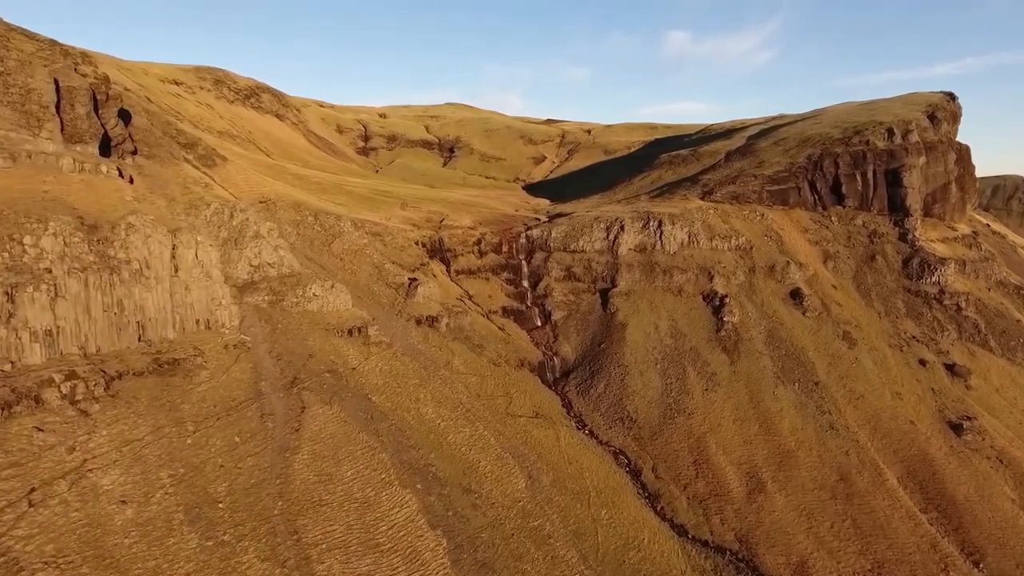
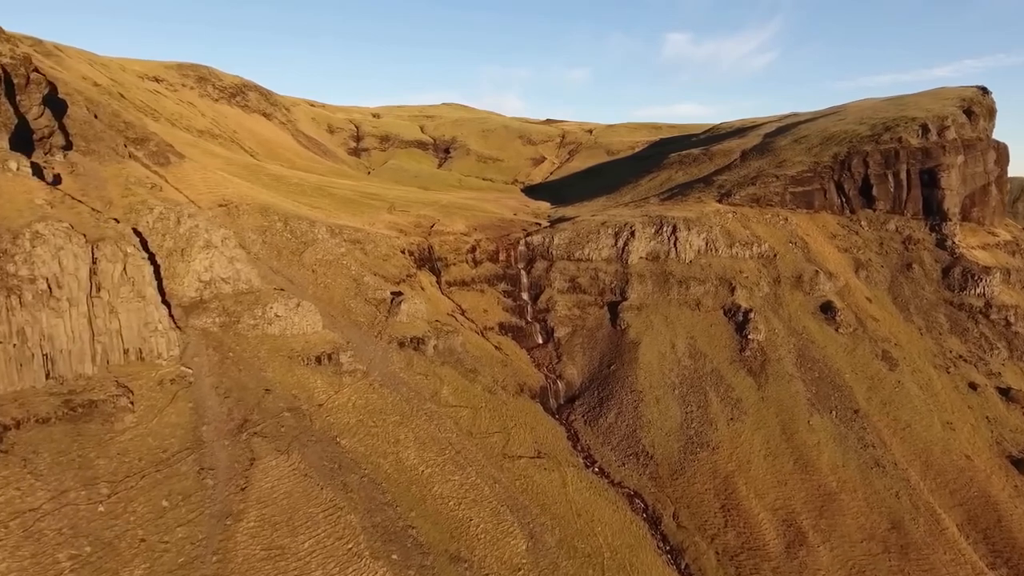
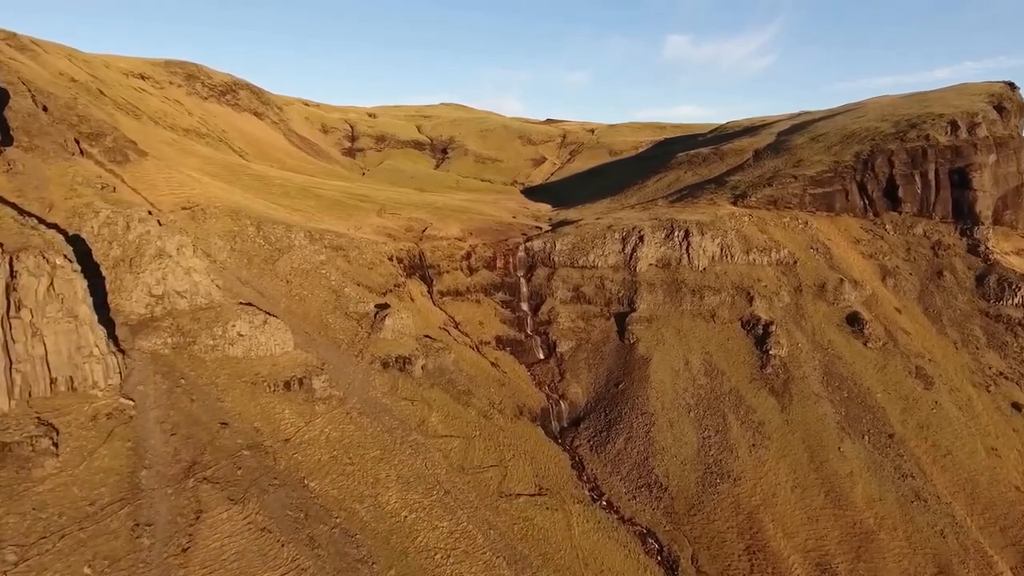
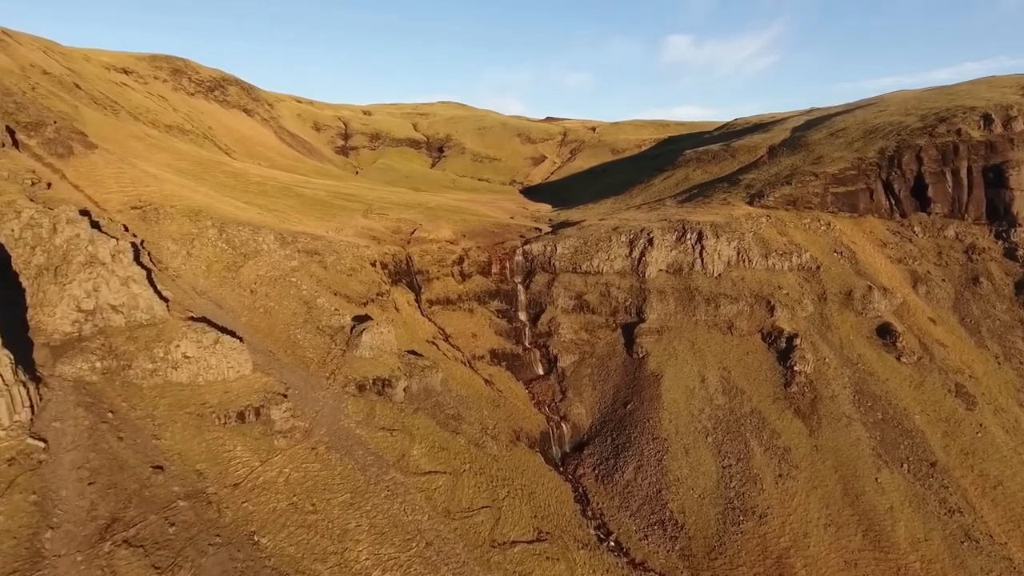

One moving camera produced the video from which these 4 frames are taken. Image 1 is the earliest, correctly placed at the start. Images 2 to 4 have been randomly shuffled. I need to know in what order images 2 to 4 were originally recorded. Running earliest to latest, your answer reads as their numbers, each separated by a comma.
2, 3, 4
